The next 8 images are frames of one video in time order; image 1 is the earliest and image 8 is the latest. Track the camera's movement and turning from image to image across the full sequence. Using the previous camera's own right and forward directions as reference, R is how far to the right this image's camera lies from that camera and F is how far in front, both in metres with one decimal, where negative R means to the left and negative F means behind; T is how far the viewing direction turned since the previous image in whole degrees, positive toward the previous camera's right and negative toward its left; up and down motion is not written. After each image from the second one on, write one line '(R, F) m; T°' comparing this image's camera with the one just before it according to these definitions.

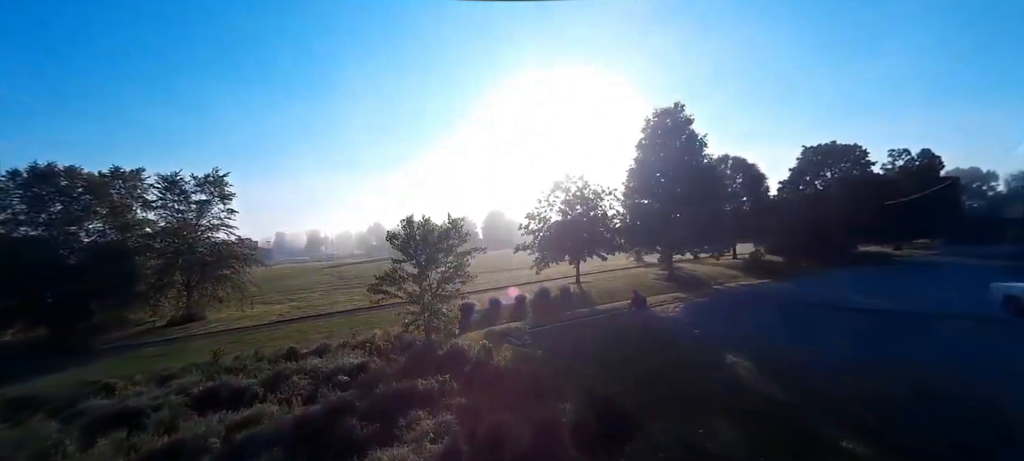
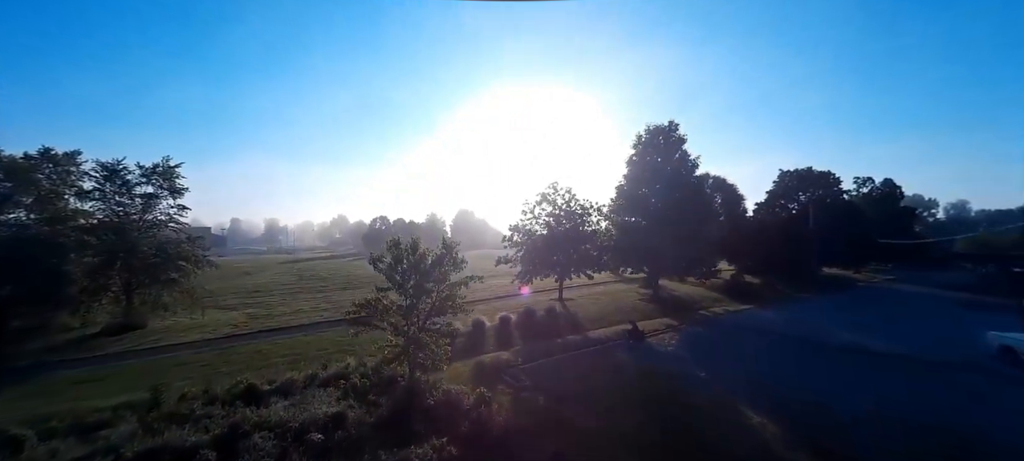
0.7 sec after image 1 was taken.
(-1.0, +1.3) m; +4°
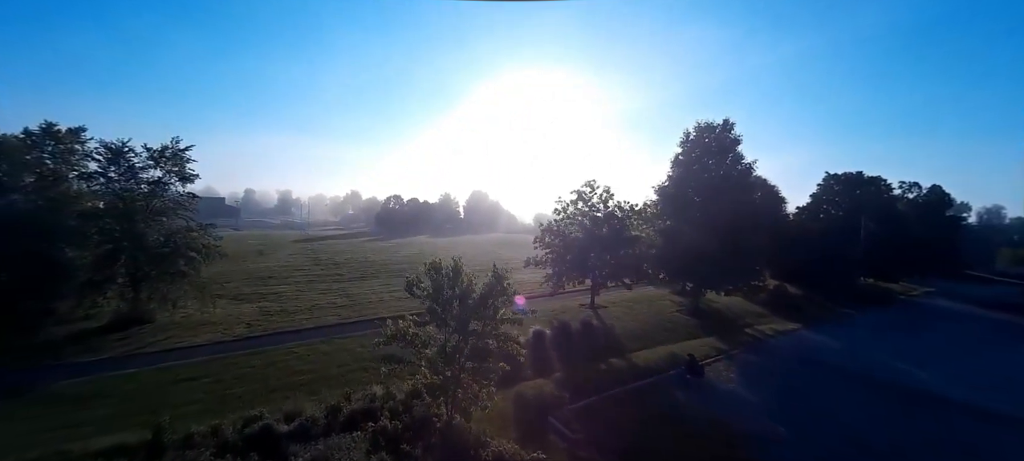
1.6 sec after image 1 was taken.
(-1.3, +1.8) m; -1°
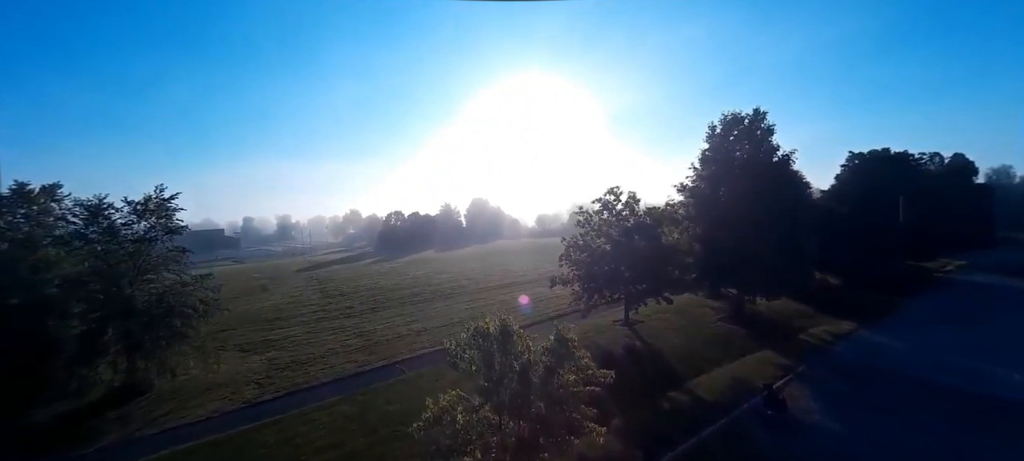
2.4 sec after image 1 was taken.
(-1.0, +1.8) m; 0°
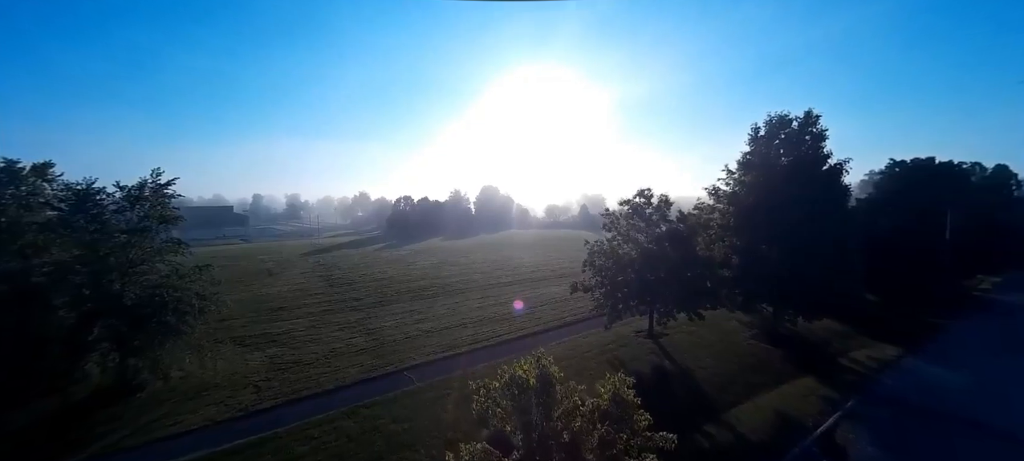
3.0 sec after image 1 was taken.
(-0.7, +1.5) m; -1°
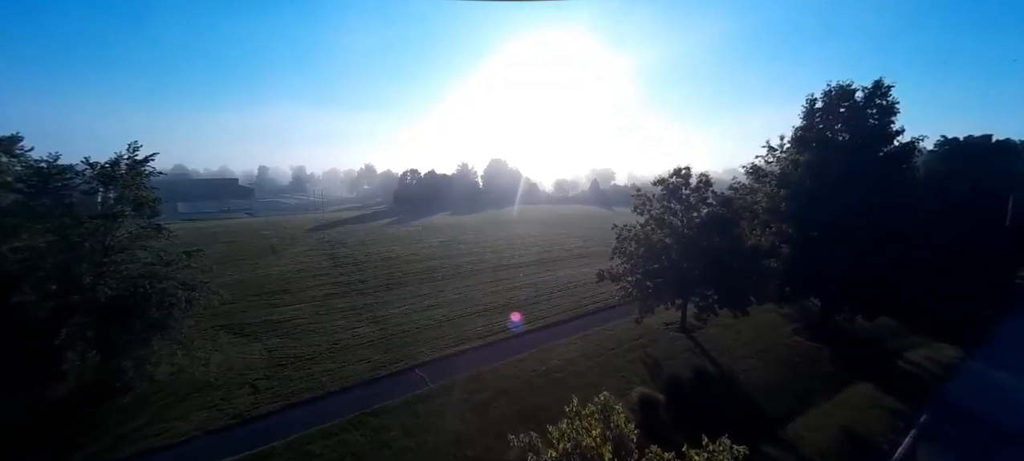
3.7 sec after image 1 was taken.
(-0.6, +1.9) m; -1°
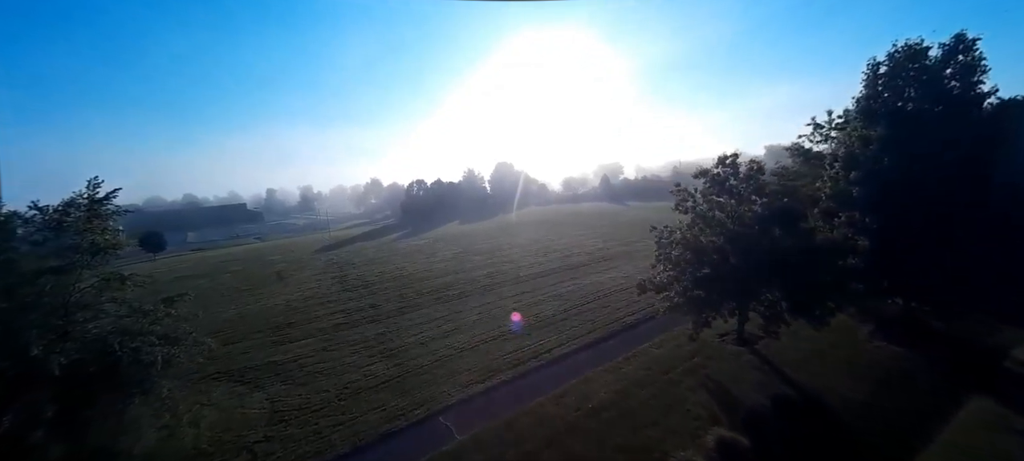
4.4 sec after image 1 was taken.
(-0.5, +2.3) m; -1°
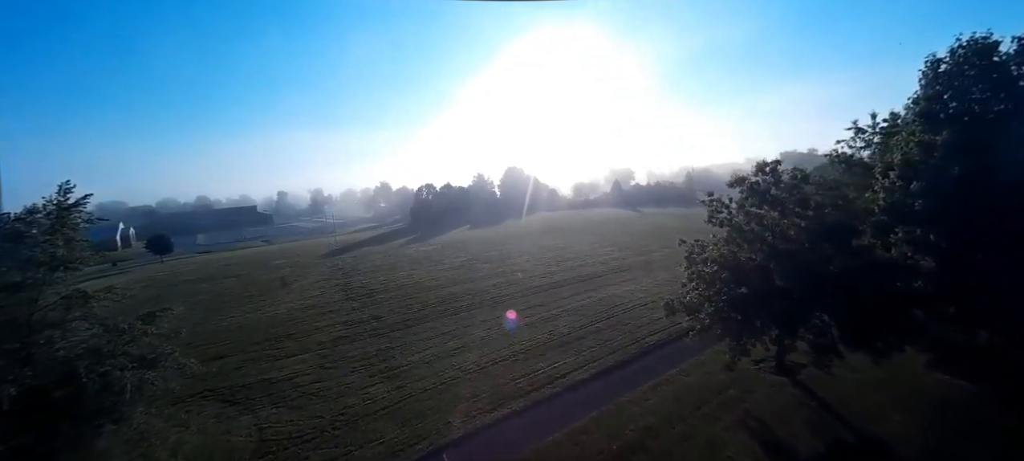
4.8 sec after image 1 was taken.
(-0.2, +1.4) m; -1°
